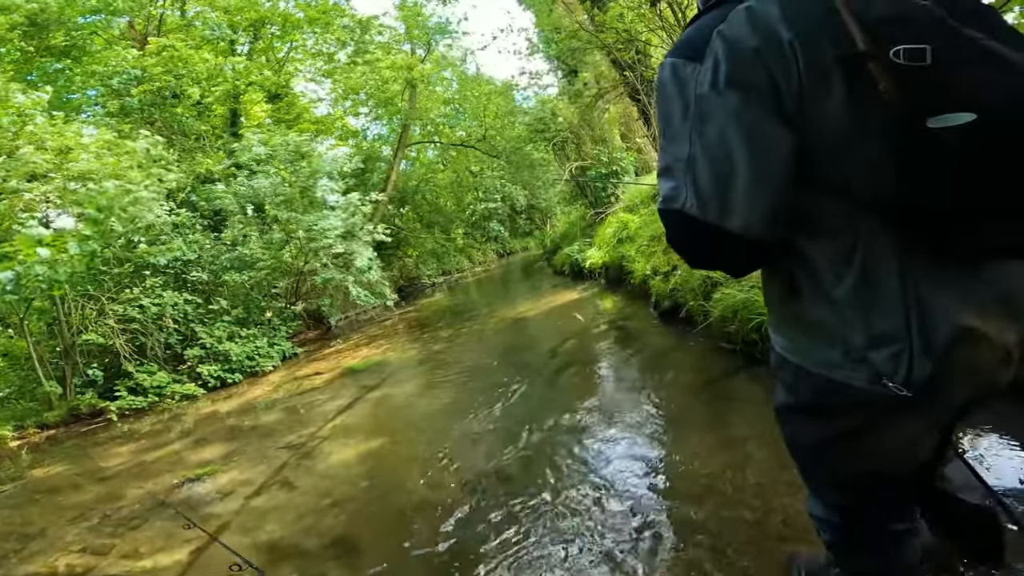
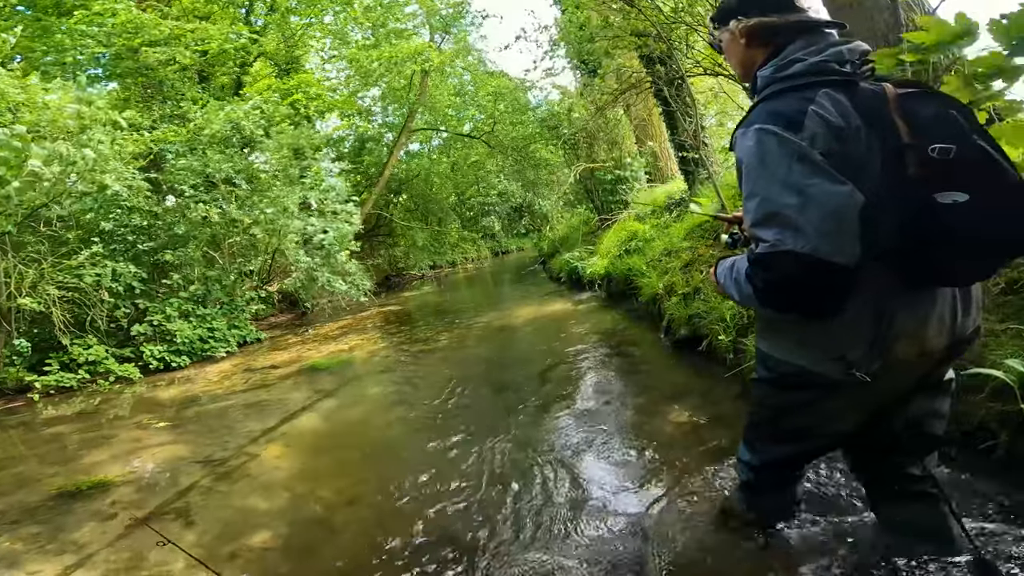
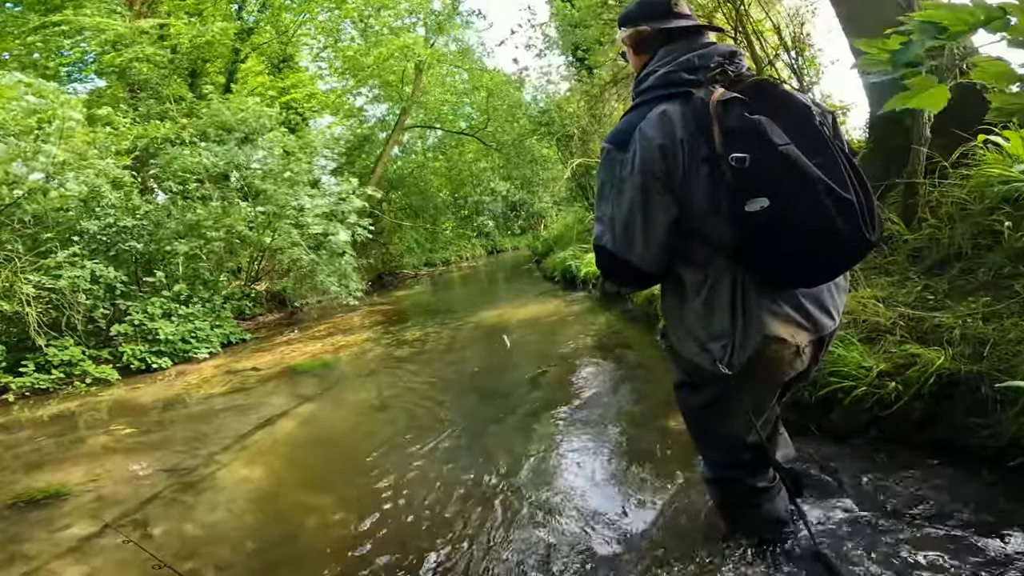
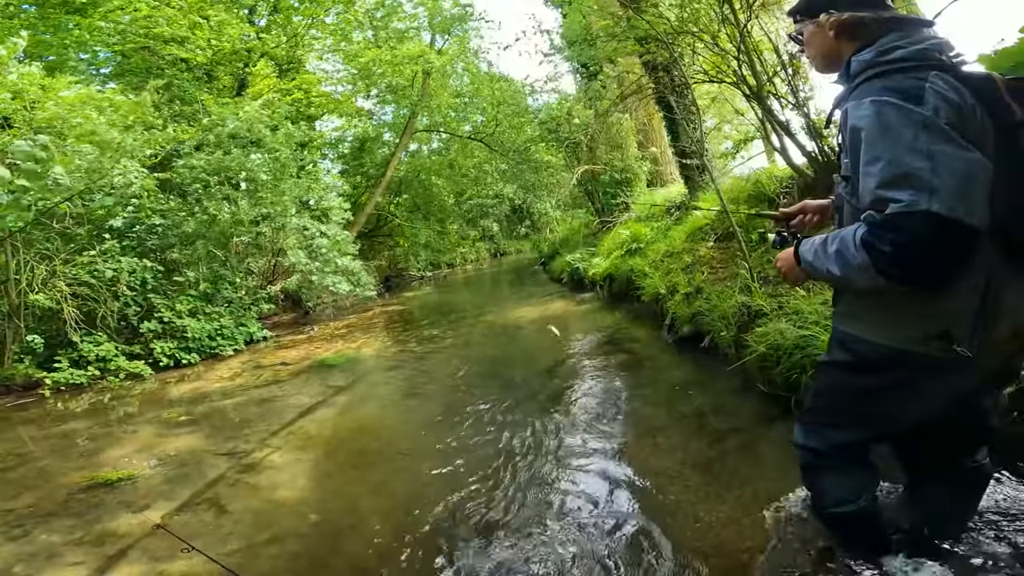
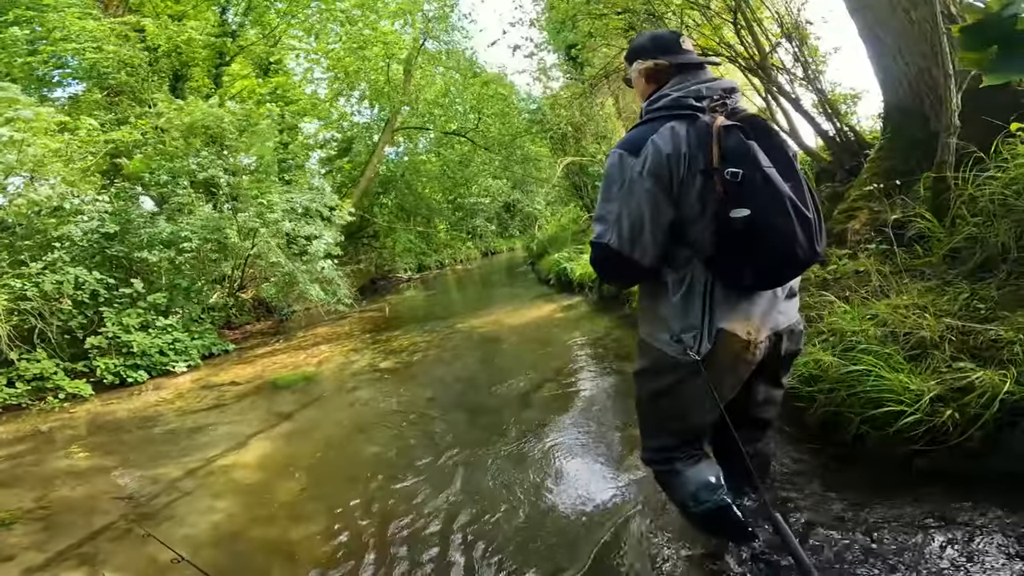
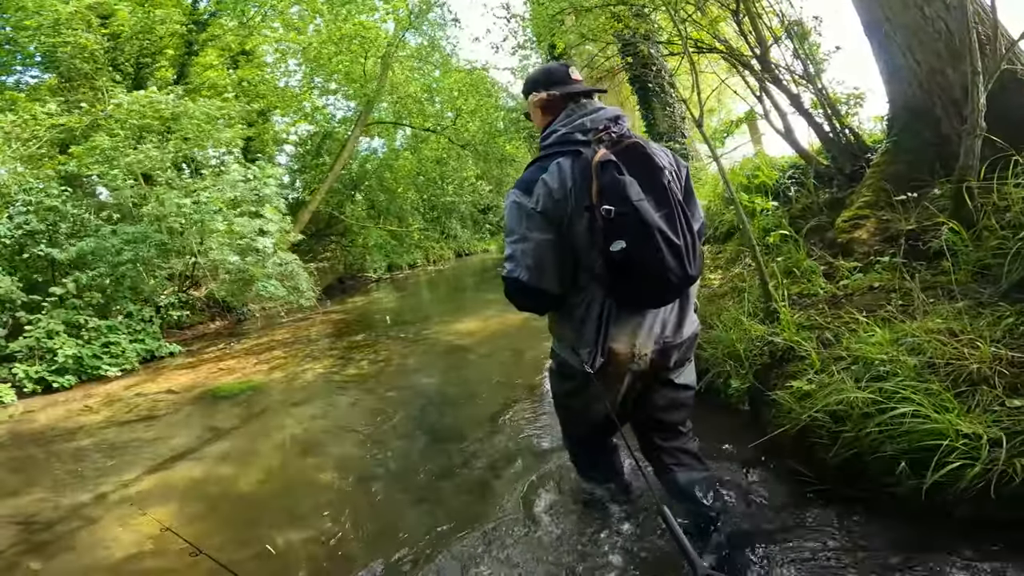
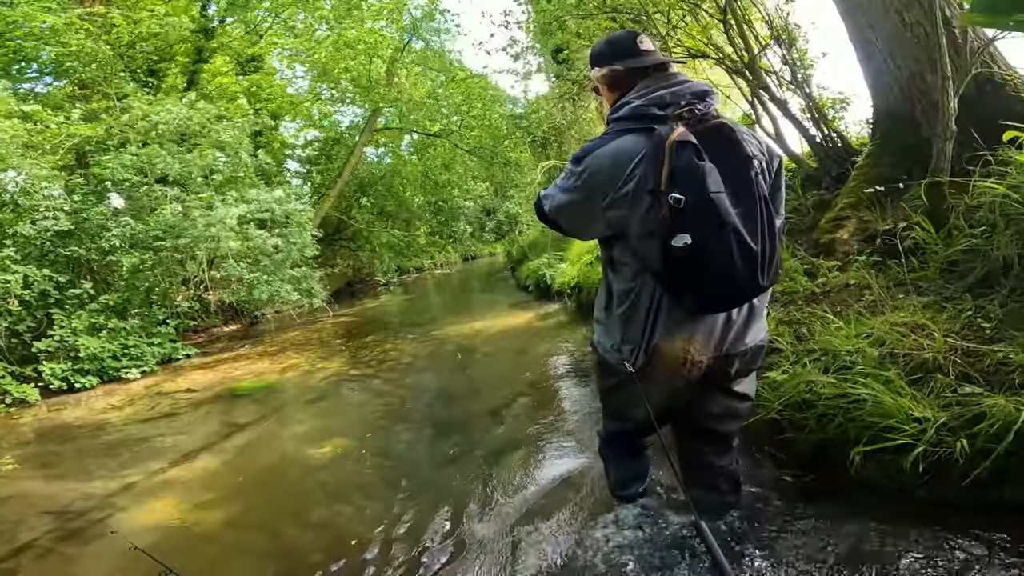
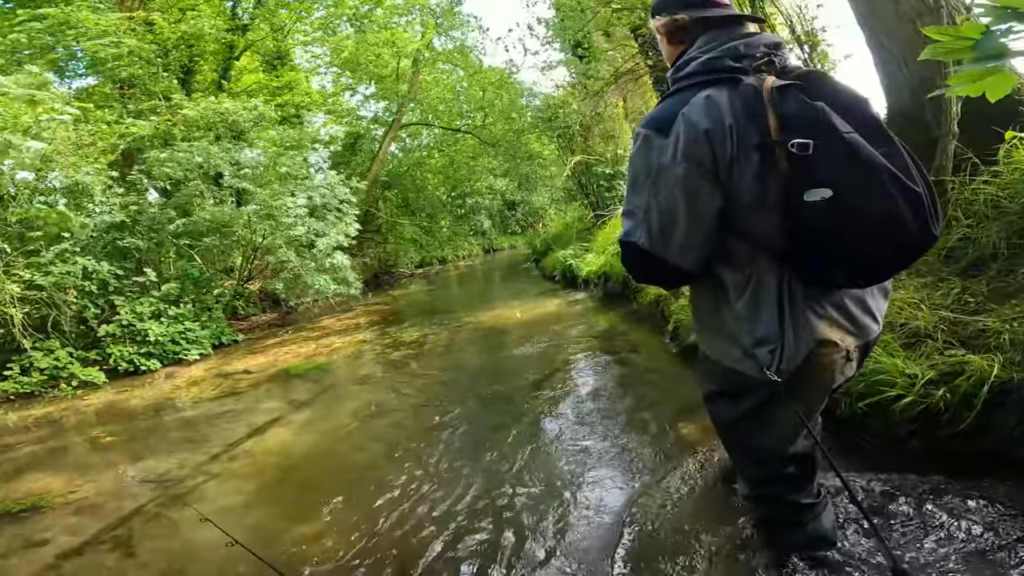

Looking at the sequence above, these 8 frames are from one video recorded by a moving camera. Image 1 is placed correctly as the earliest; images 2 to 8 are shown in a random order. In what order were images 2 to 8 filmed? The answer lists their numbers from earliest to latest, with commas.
4, 2, 3, 8, 5, 7, 6
